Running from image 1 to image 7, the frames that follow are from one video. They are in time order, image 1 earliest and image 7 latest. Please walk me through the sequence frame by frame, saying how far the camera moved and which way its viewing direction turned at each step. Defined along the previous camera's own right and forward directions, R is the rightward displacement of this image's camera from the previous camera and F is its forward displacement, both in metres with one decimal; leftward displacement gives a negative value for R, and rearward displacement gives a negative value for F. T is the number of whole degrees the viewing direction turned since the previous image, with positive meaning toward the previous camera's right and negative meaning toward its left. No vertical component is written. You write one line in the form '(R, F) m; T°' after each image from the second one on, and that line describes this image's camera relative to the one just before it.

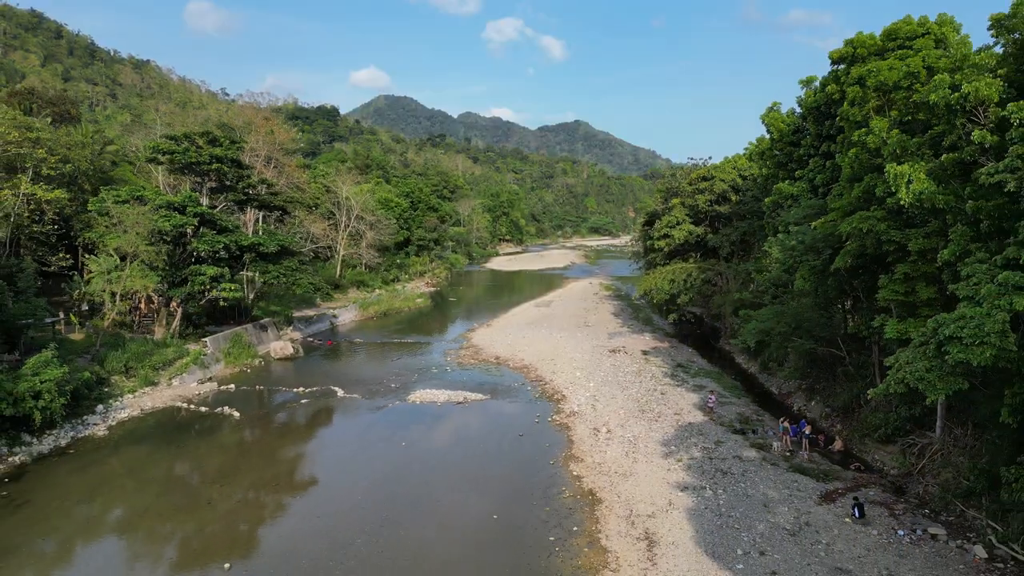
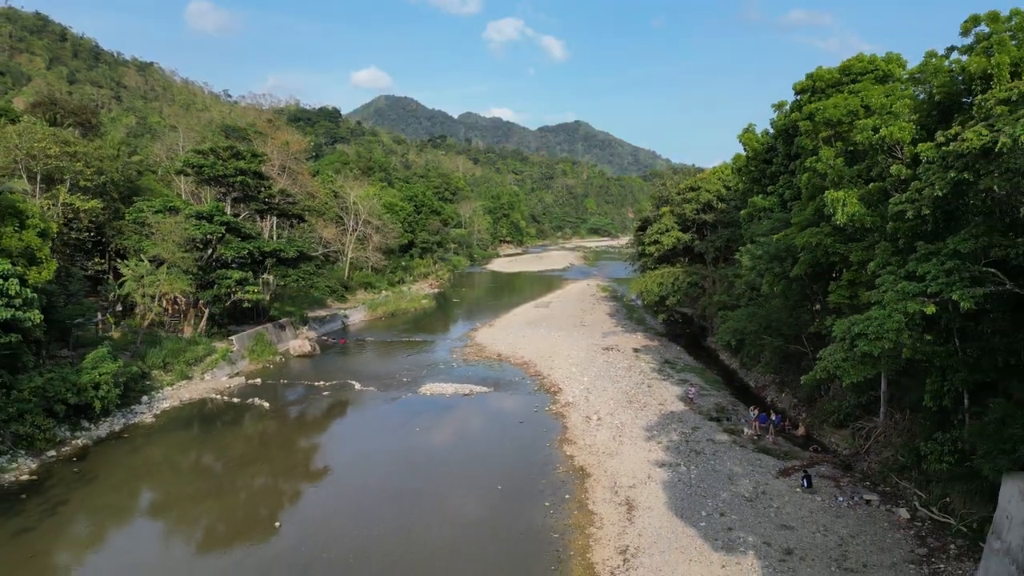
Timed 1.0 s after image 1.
(0.0, -1.9) m; 0°
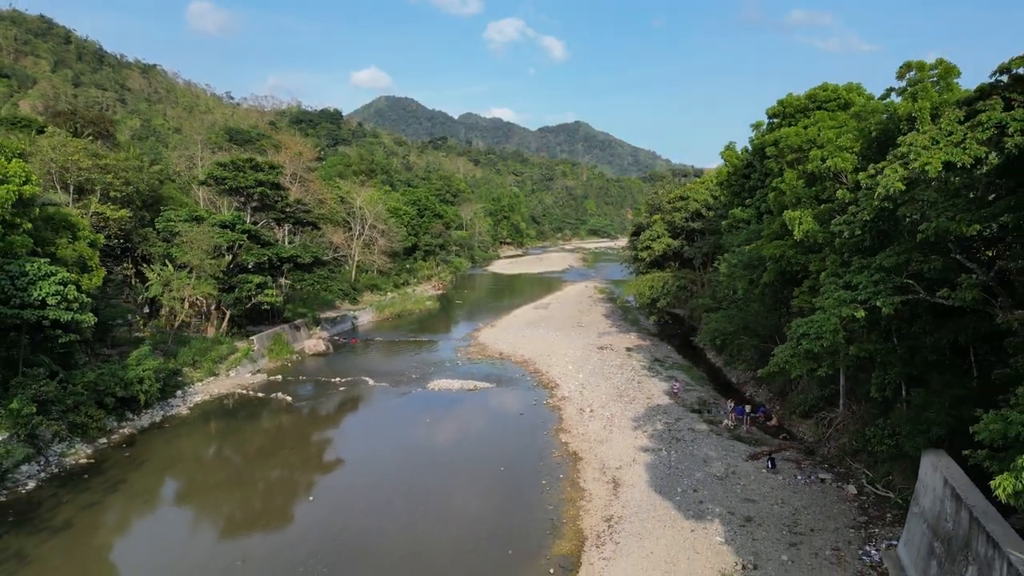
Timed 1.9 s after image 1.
(0.0, -1.7) m; 0°
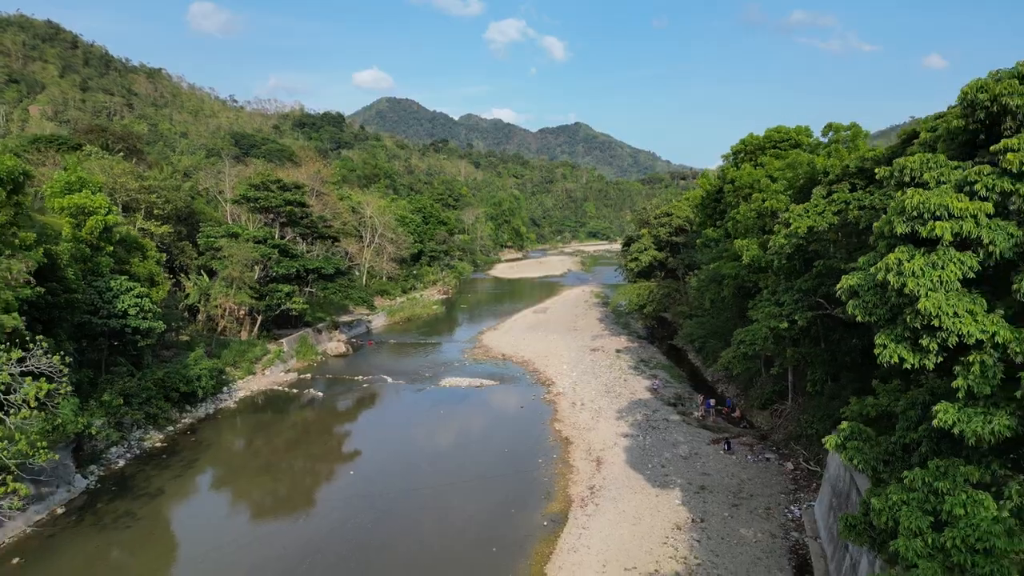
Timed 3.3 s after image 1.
(-0.1, -3.0) m; 0°
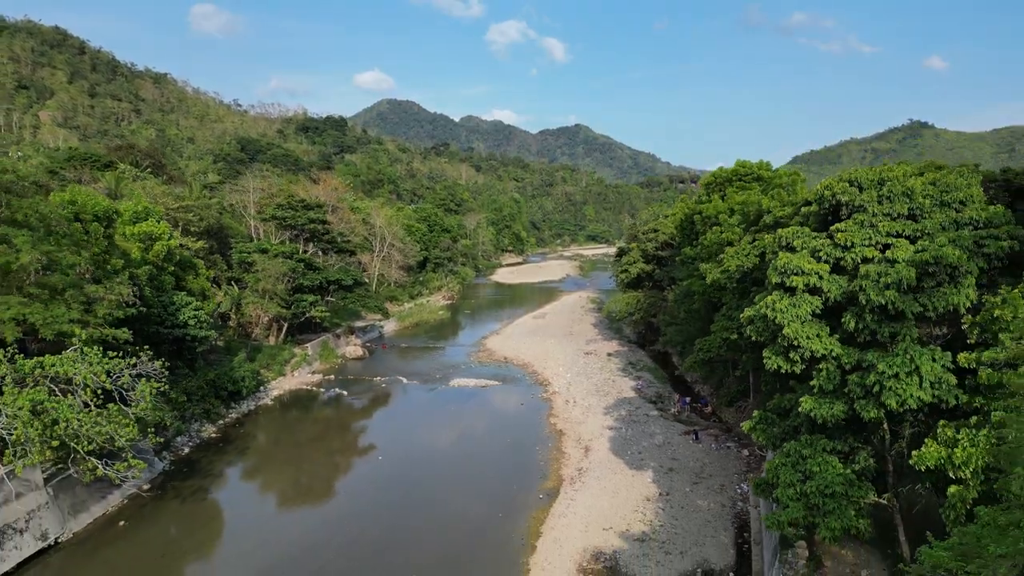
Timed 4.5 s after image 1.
(-0.1, -3.1) m; 0°
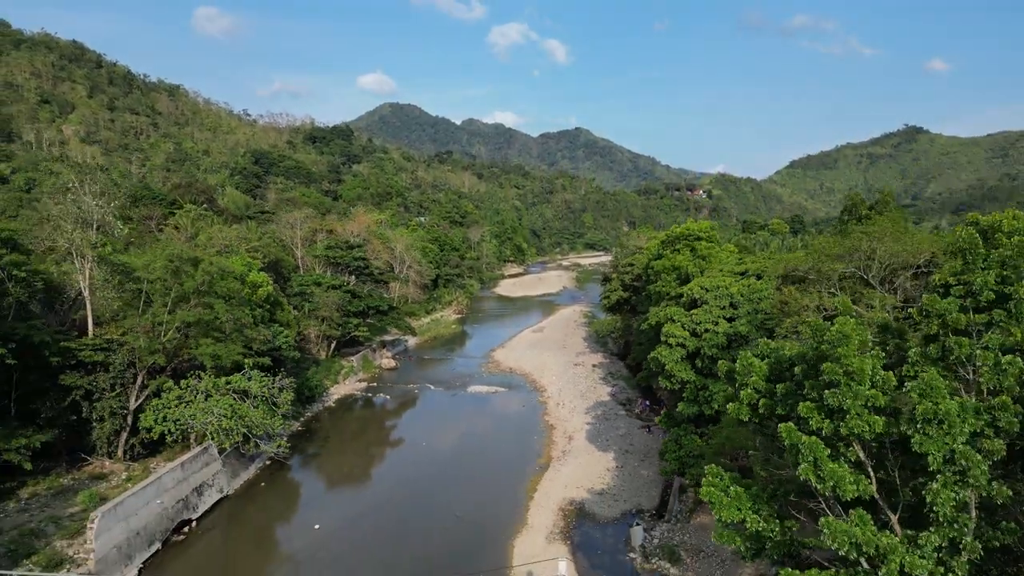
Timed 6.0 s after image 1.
(-0.2, -7.9) m; 0°
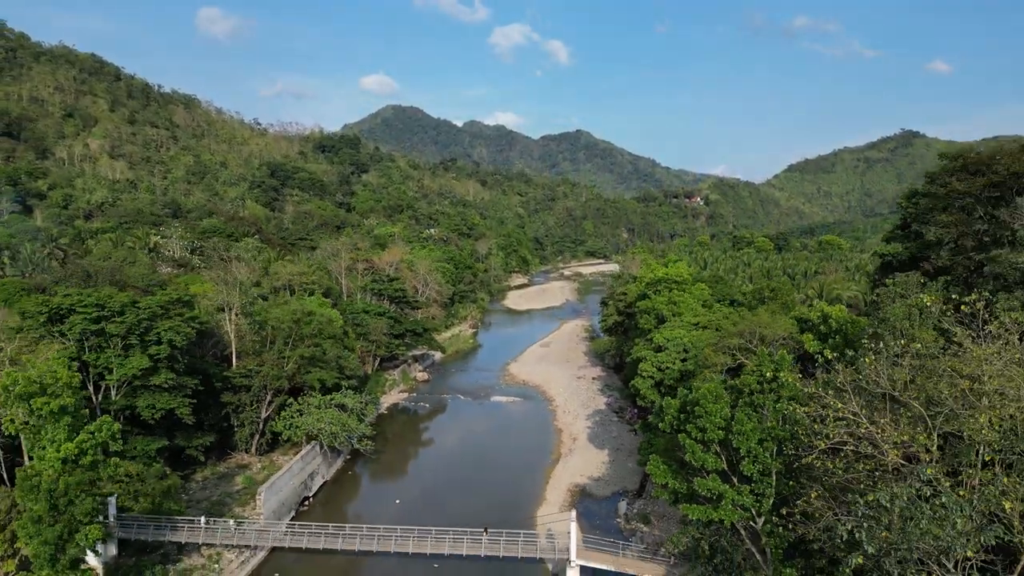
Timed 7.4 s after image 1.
(-1.1, -8.3) m; 0°
